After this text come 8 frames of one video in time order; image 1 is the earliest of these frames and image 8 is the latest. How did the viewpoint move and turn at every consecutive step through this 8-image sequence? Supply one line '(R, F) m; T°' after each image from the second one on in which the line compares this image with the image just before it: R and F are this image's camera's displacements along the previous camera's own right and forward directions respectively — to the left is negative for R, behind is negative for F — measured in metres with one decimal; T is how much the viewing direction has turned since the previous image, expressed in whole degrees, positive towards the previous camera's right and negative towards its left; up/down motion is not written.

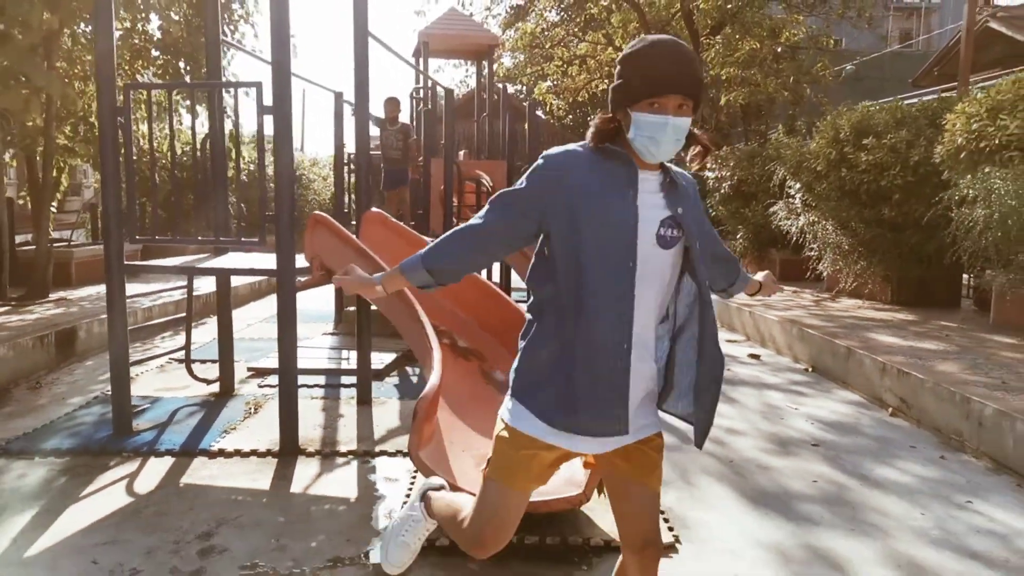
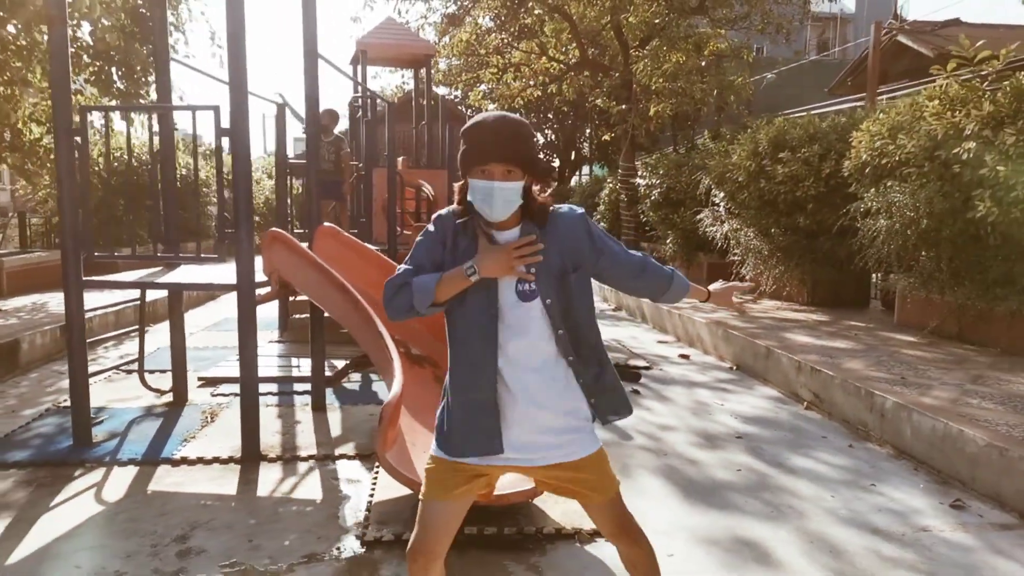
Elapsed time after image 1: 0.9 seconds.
(-0.1, -0.2) m; +5°
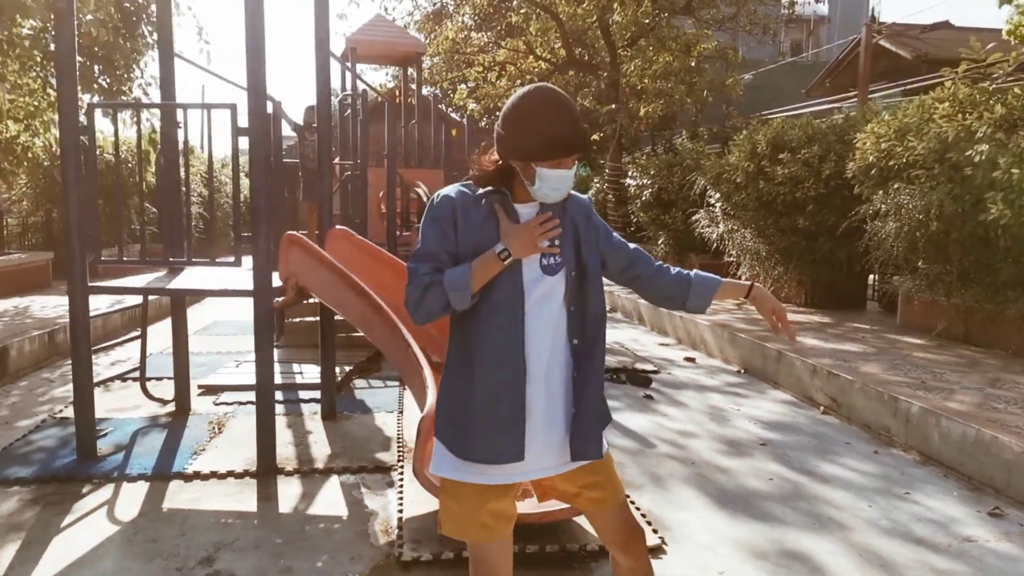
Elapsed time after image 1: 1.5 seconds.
(-0.2, +0.1) m; +2°
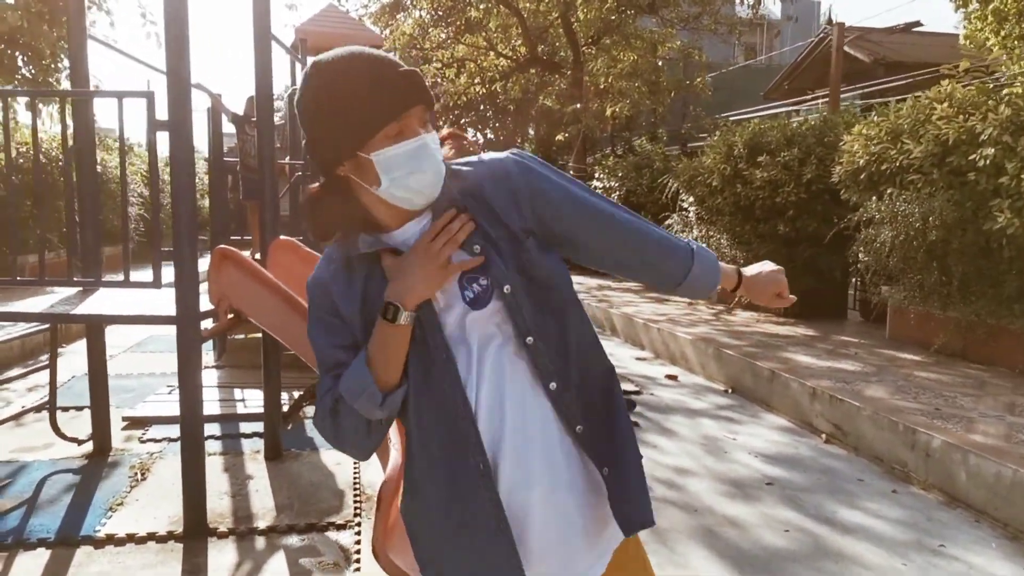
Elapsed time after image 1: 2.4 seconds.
(-0.1, +0.5) m; +3°
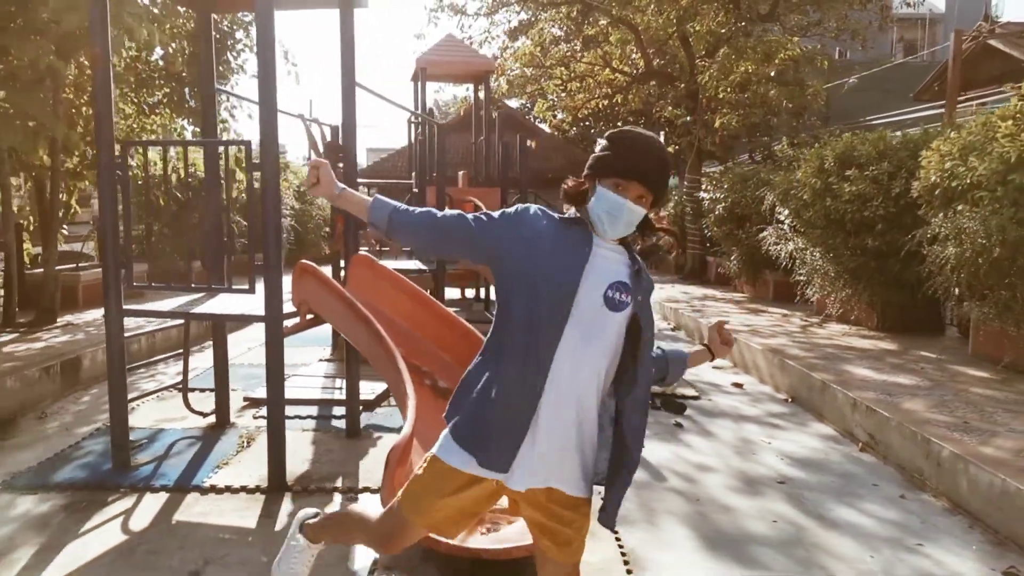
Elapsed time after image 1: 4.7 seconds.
(+0.5, -0.5) m; -11°
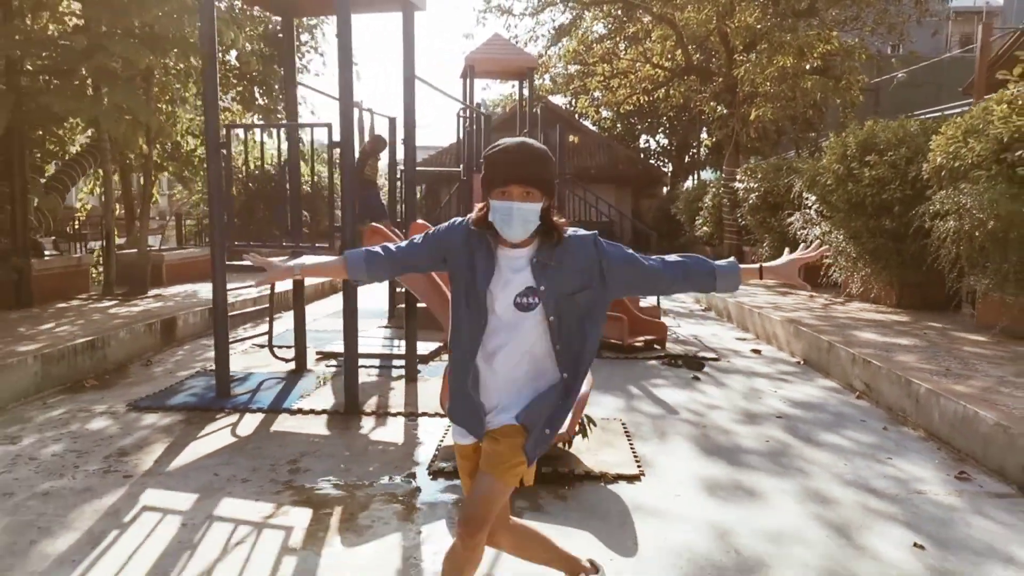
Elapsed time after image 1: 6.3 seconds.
(+0.1, -0.7) m; -3°
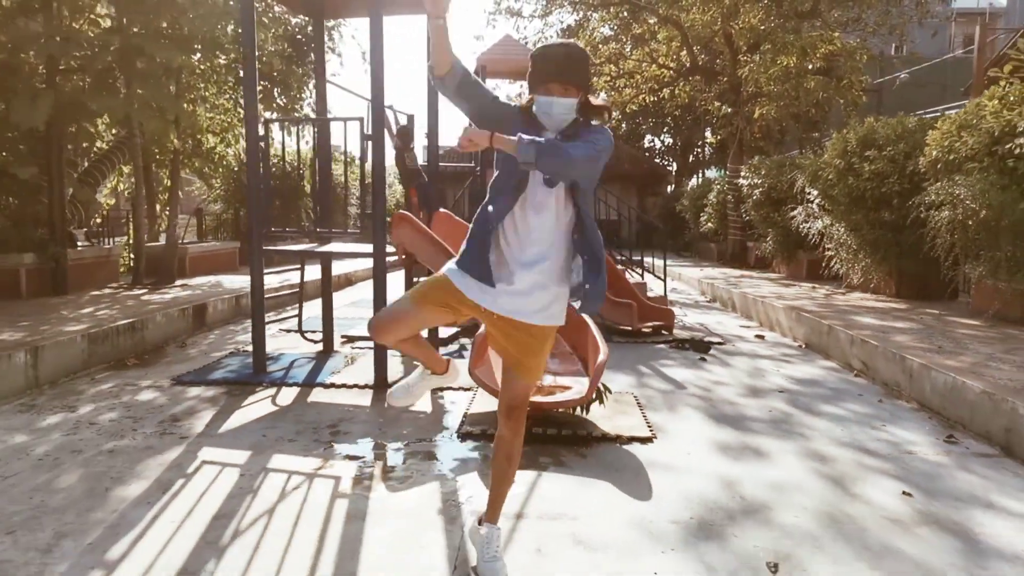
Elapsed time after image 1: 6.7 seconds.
(-0.1, -0.3) m; 0°
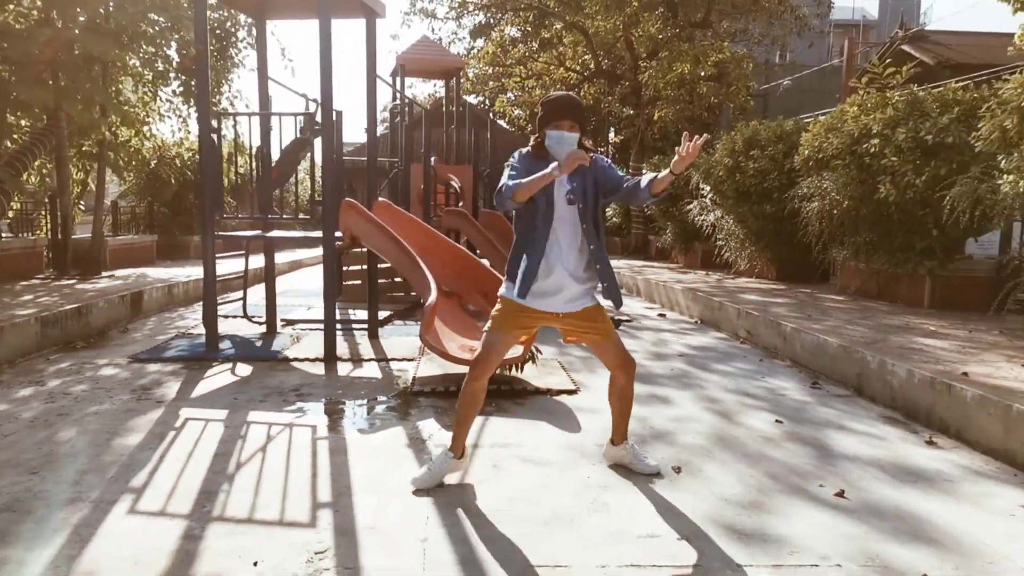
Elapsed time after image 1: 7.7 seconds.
(-0.2, -0.6) m; +7°
